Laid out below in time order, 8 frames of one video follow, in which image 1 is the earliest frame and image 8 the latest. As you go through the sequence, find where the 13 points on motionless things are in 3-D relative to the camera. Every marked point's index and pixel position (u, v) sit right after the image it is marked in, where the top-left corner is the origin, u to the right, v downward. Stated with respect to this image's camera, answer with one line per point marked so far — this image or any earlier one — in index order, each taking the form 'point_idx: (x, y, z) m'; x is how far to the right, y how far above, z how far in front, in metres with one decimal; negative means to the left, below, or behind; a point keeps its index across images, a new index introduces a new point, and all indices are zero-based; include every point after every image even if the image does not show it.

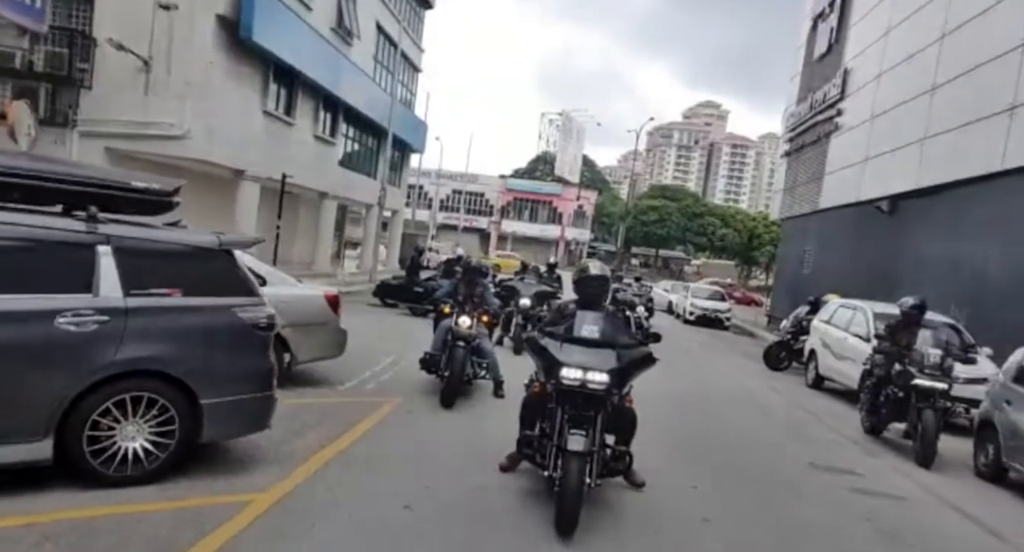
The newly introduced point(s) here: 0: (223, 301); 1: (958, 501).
0: (-2.4, -0.2, +5.4) m
1: (+5.1, -2.6, +7.3) m
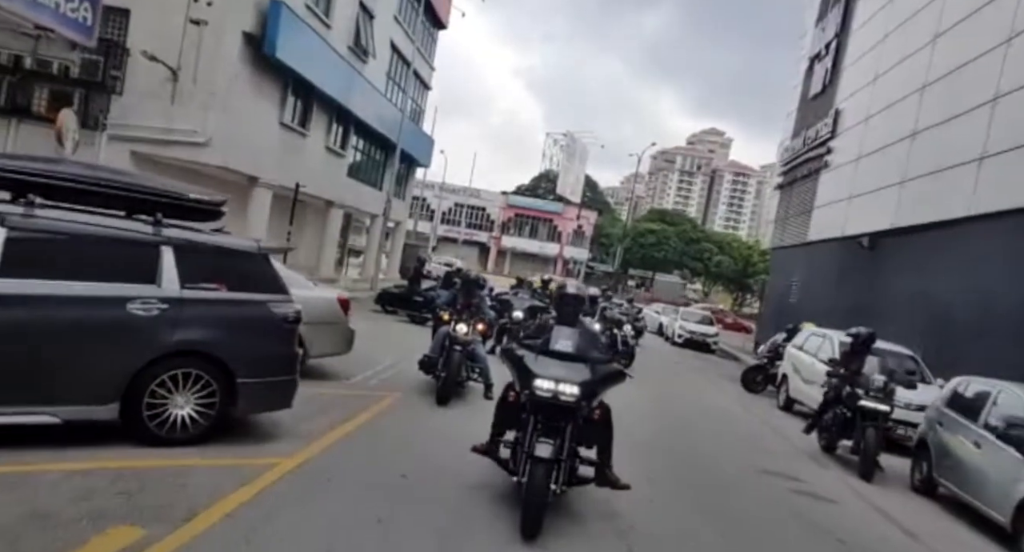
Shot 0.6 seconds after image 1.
0: (-2.5, -0.2, +6.4) m
1: (+4.8, -3.0, +8.3) m
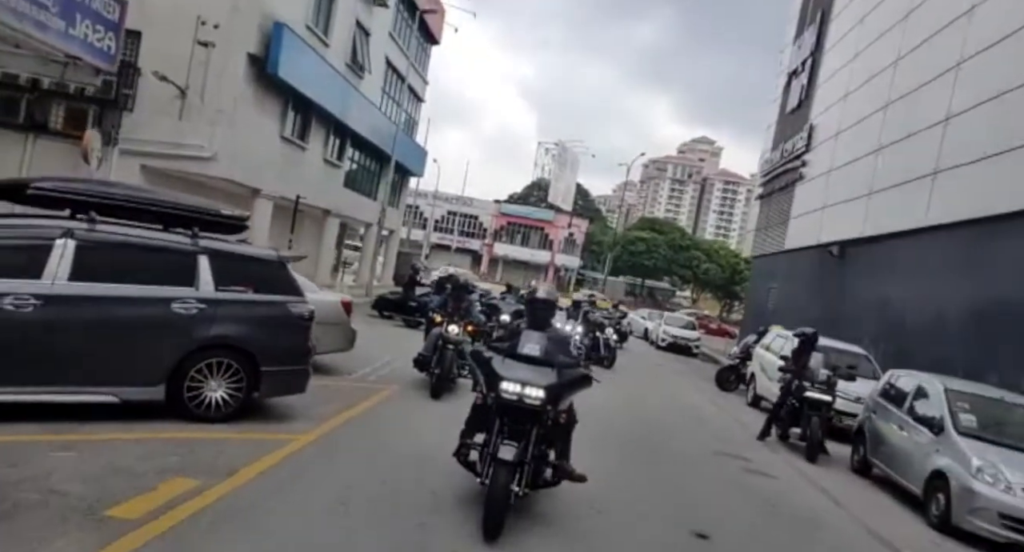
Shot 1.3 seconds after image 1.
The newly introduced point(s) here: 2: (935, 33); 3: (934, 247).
0: (-2.7, -0.3, +7.5) m
1: (+4.6, -3.1, +9.4) m
2: (+12.7, +7.3, +19.4) m
3: (+11.6, +0.7, +18.0) m
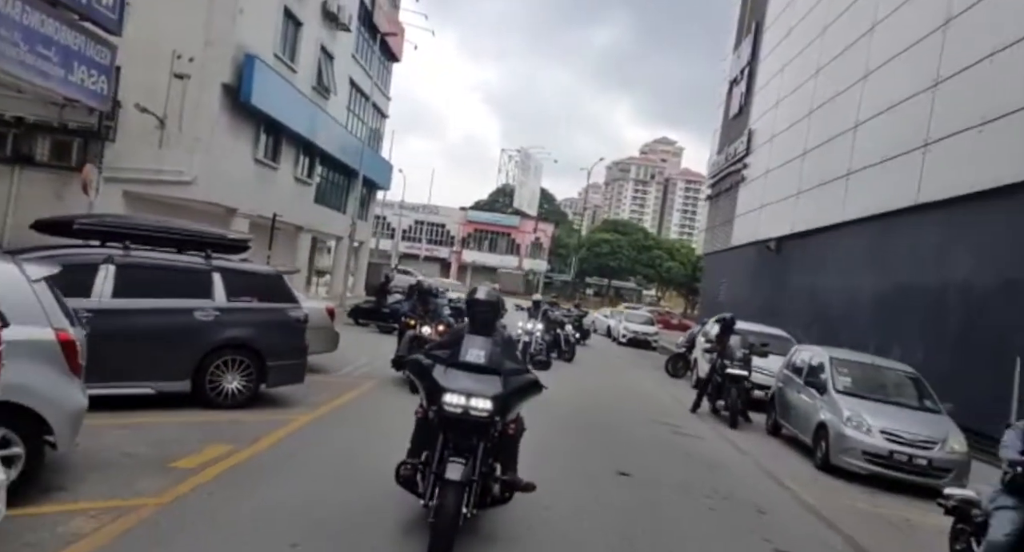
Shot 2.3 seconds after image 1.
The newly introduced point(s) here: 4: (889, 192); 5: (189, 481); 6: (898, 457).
0: (-3.3, -0.4, +9.1) m
1: (+4.0, -2.9, +11.4) m
2: (+11.2, +7.7, +21.8) m
3: (+10.5, +1.1, +20.2) m
4: (+10.3, +2.3, +17.7) m
5: (-2.9, -1.8, +5.8) m
6: (+5.4, -2.5, +9.2) m
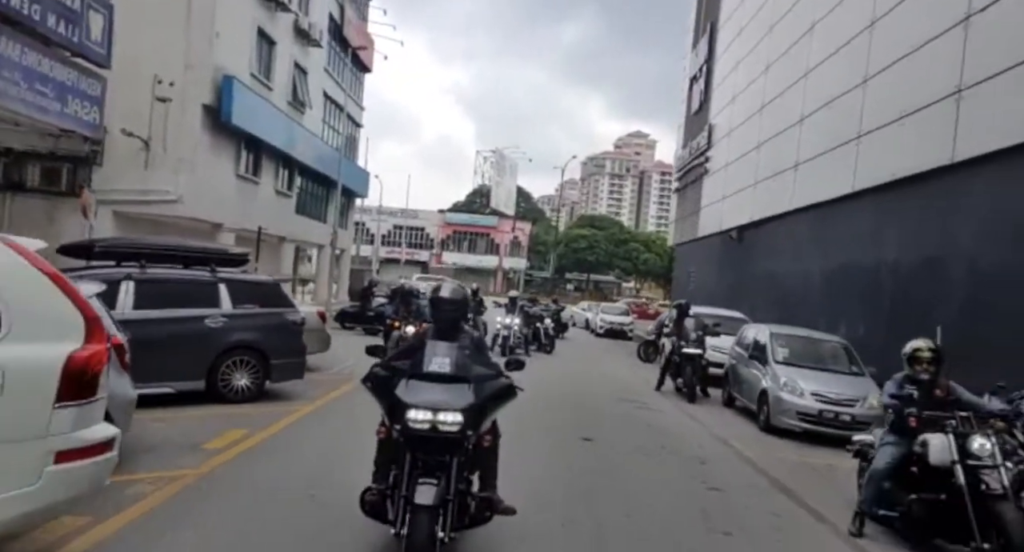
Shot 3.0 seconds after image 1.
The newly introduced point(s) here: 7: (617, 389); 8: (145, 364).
0: (-3.7, -0.5, +10.2) m
1: (+3.6, -2.7, +12.7) m
2: (+10.0, +8.3, +23.3) m
3: (+9.6, +1.6, +21.8) m
4: (+9.5, +2.8, +19.3) m
5: (-3.2, -1.9, +7.0) m
6: (+5.1, -2.3, +10.6) m
7: (+2.4, -2.6, +15.3) m
8: (-4.9, -1.2, +8.7) m
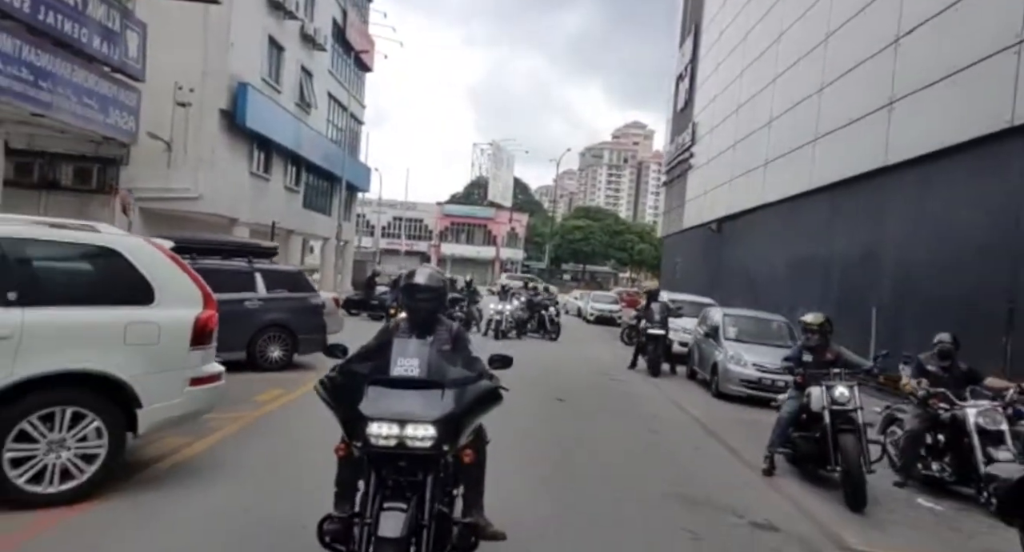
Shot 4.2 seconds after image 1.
0: (-3.9, -0.4, +12.2) m
1: (+3.4, -2.5, +14.7) m
2: (+9.8, +8.7, +25.2) m
3: (+9.4, +2.0, +23.7) m
4: (+9.2, +3.2, +21.2) m
5: (-3.4, -1.8, +9.0) m
6: (+4.9, -2.0, +12.6) m
7: (+2.2, -2.4, +17.3) m
8: (-5.2, -1.0, +10.7) m
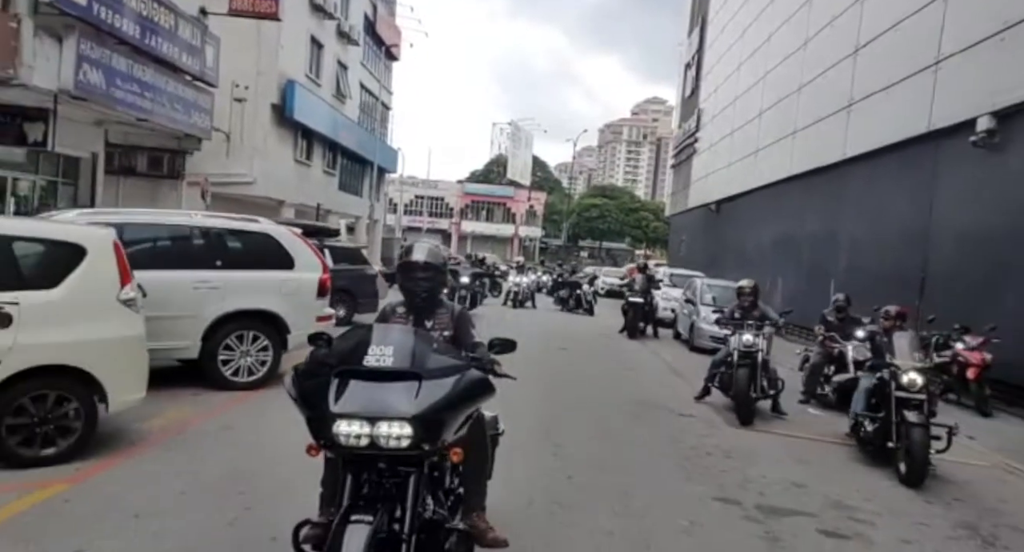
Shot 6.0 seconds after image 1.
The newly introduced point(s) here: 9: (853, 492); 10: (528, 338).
0: (-3.6, +0.2, +15.4) m
1: (+3.8, -1.8, +17.8) m
2: (+10.5, +9.7, +27.7) m
3: (+10.0, +2.9, +26.4) m
4: (+9.8, +4.0, +23.9) m
5: (-3.1, -1.3, +12.2) m
6: (+5.2, -1.5, +15.6) m
7: (+2.6, -1.6, +20.4) m
8: (-4.9, -0.5, +13.9) m
9: (+3.3, -2.1, +6.3) m
10: (+0.4, -1.6, +17.2) m
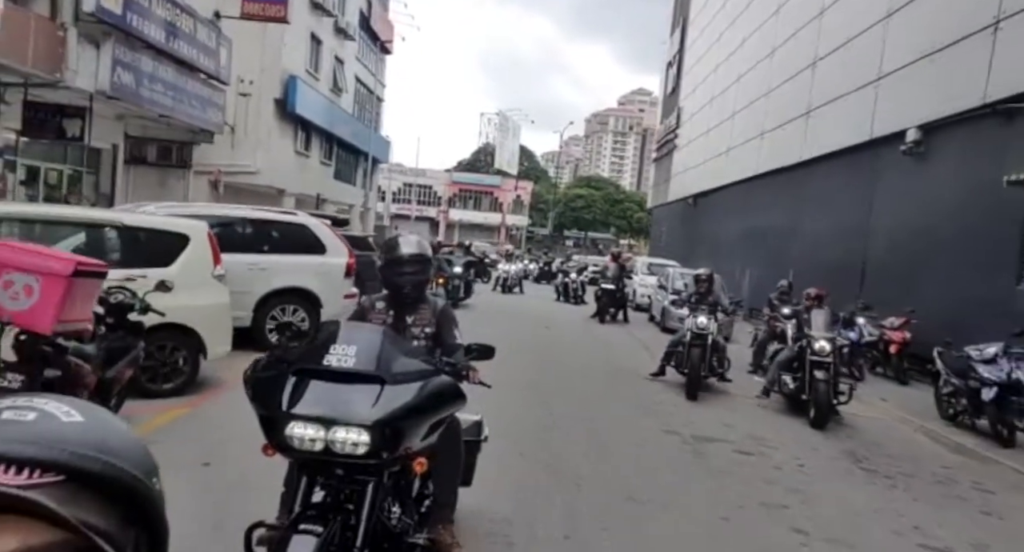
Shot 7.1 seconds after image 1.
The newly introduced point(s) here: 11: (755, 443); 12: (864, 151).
0: (-3.8, +0.6, +17.1) m
1: (+3.5, -1.5, +19.7) m
2: (+10.1, +10.1, +29.5) m
3: (+9.6, +3.4, +28.4) m
4: (+9.4, +4.4, +25.8) m
5: (-3.3, -1.0, +14.0) m
6: (+5.0, -1.2, +17.5) m
7: (+2.3, -1.2, +22.3) m
8: (-5.1, -0.1, +15.7) m
9: (+3.3, -2.0, +8.3) m
10: (+0.1, -1.2, +19.0) m
11: (+2.8, -1.9, +7.6) m
12: (+9.1, +3.2, +16.9) m
